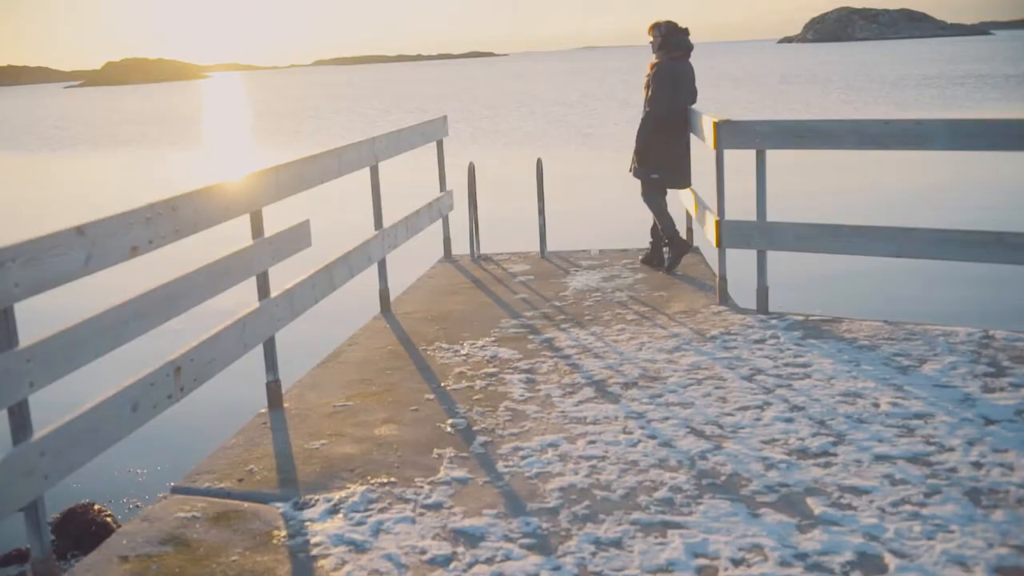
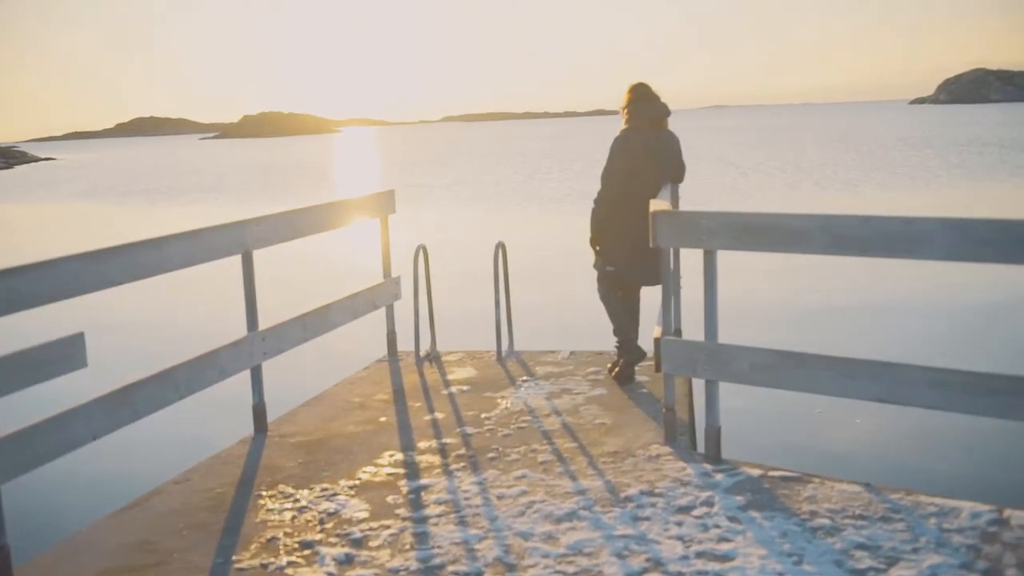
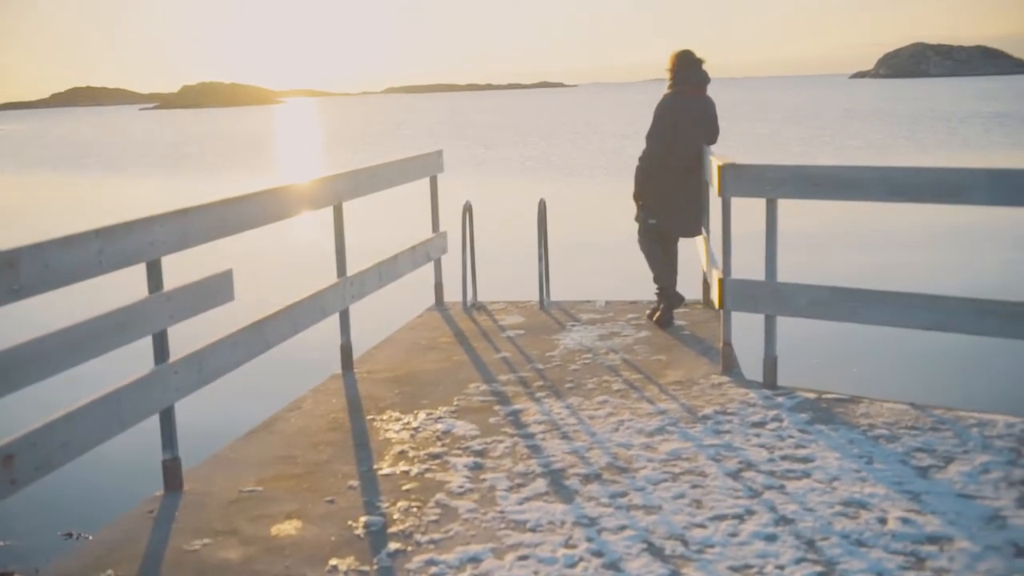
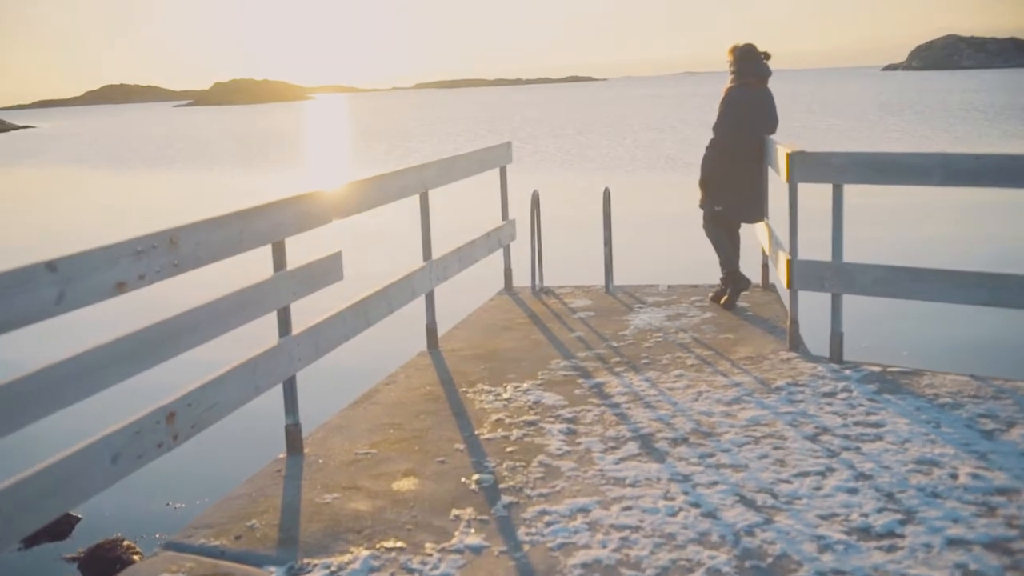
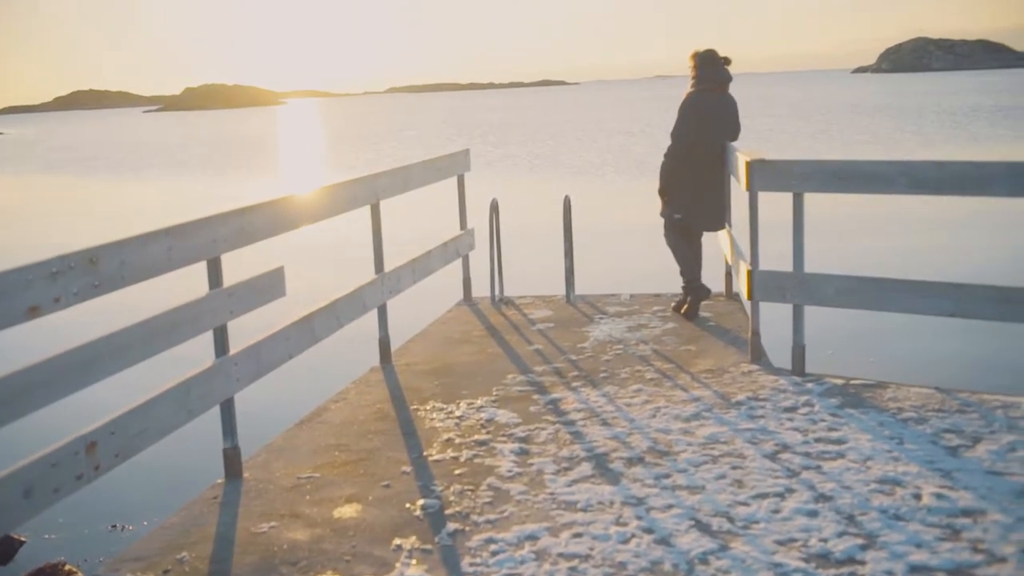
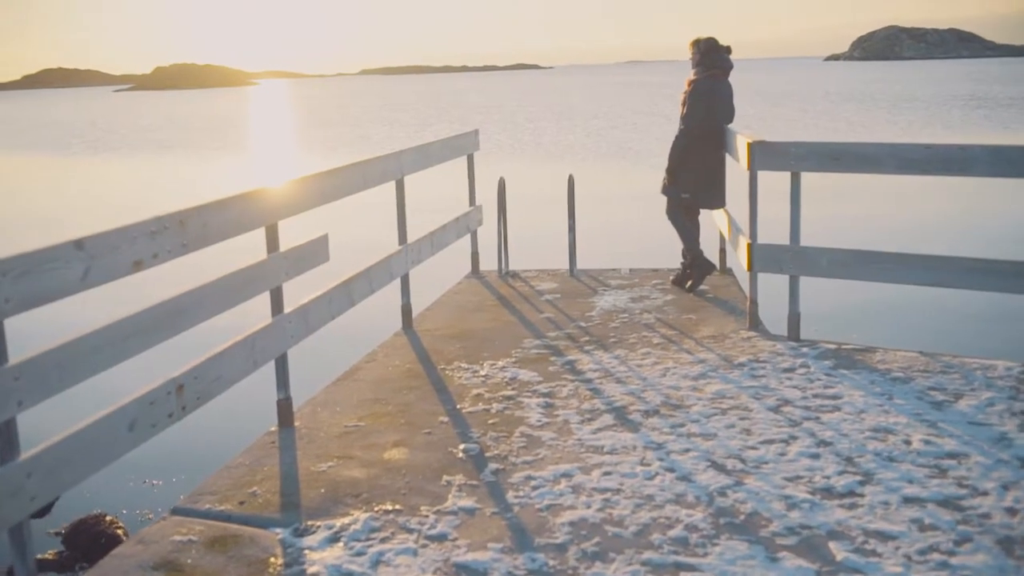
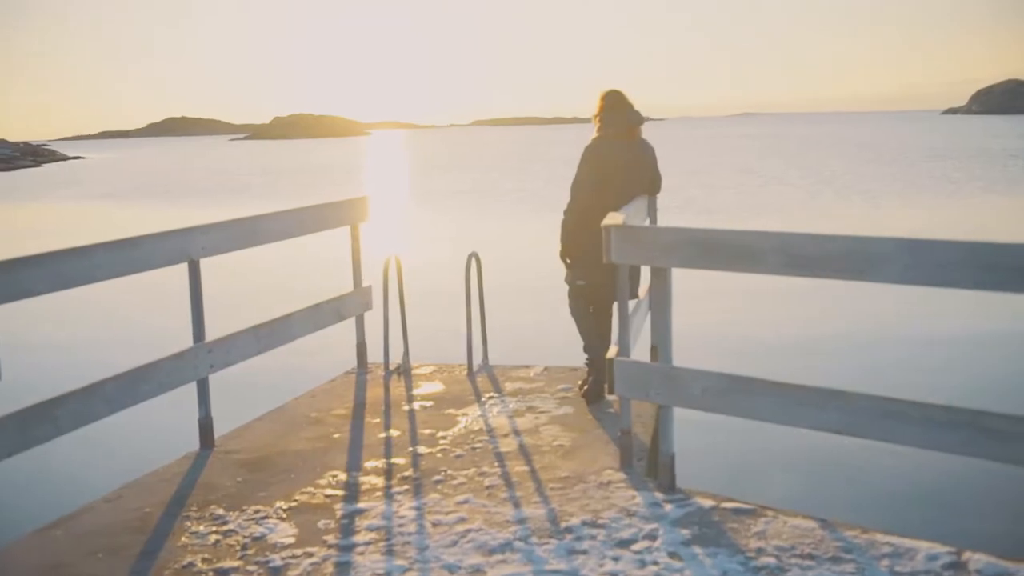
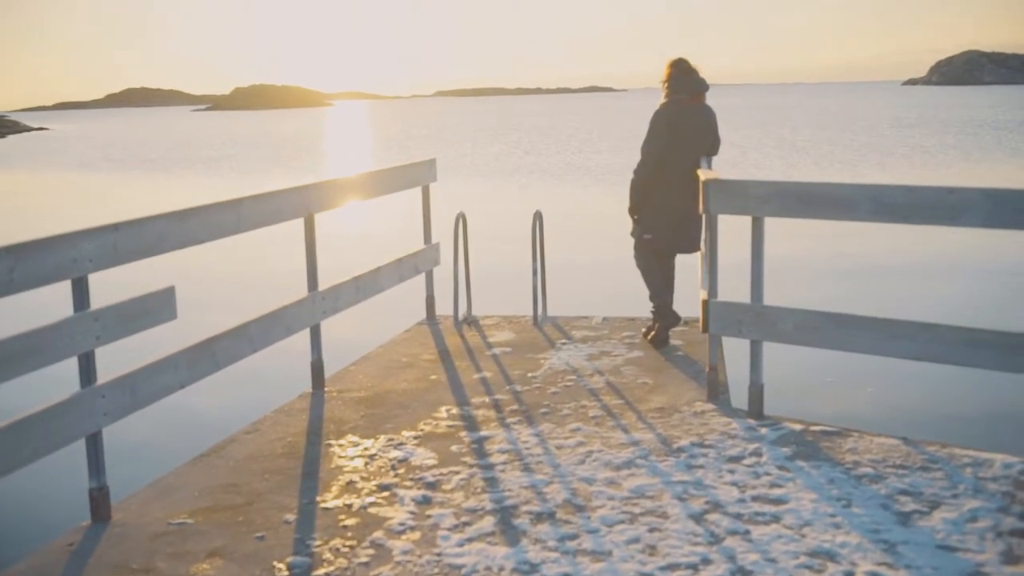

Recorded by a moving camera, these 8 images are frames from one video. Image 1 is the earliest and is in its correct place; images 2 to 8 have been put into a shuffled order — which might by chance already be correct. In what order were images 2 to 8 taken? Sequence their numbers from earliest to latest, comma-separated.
6, 4, 5, 3, 8, 2, 7
